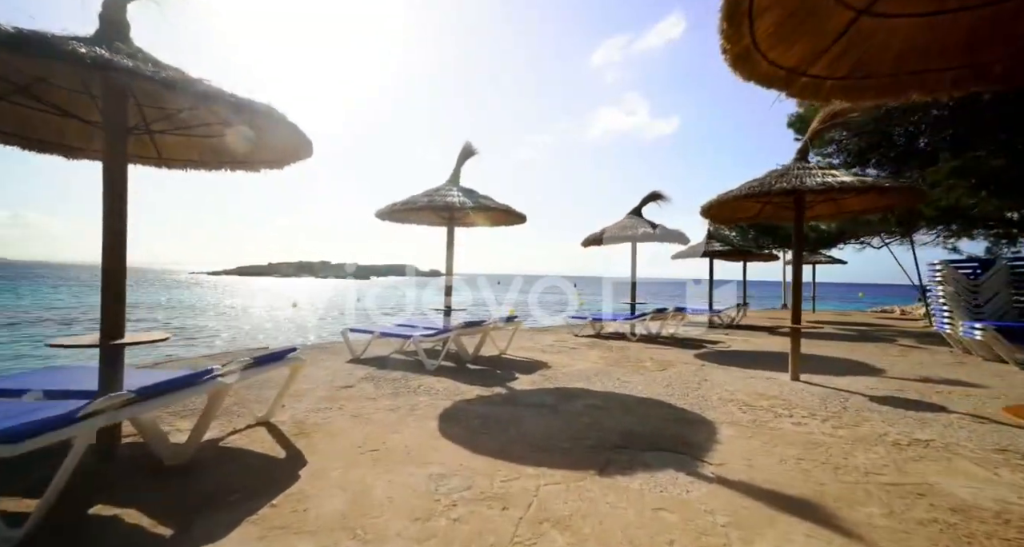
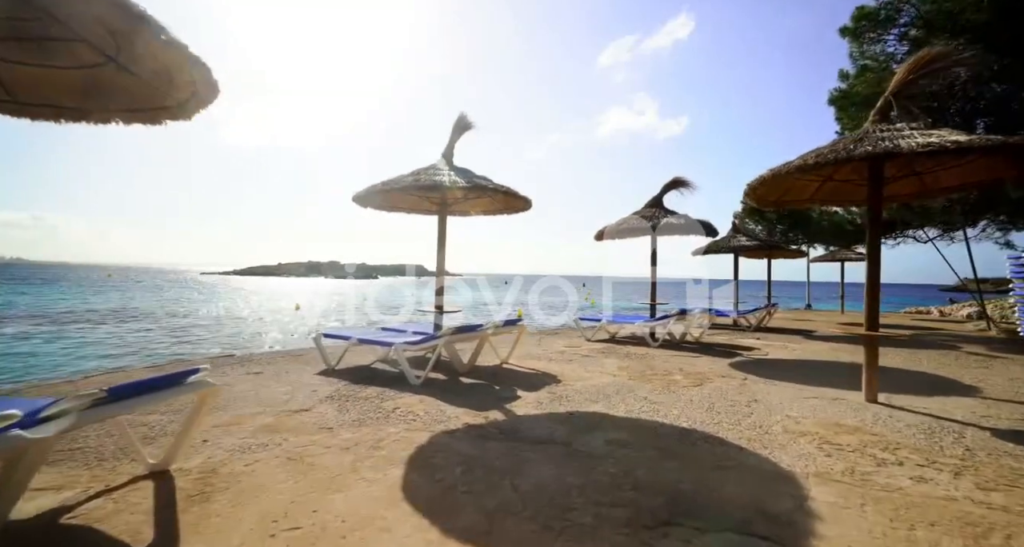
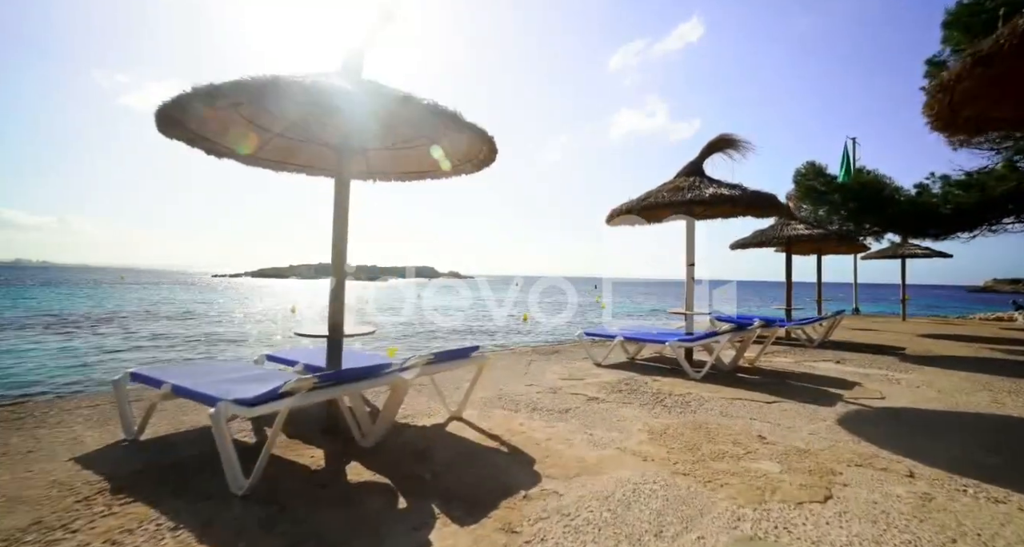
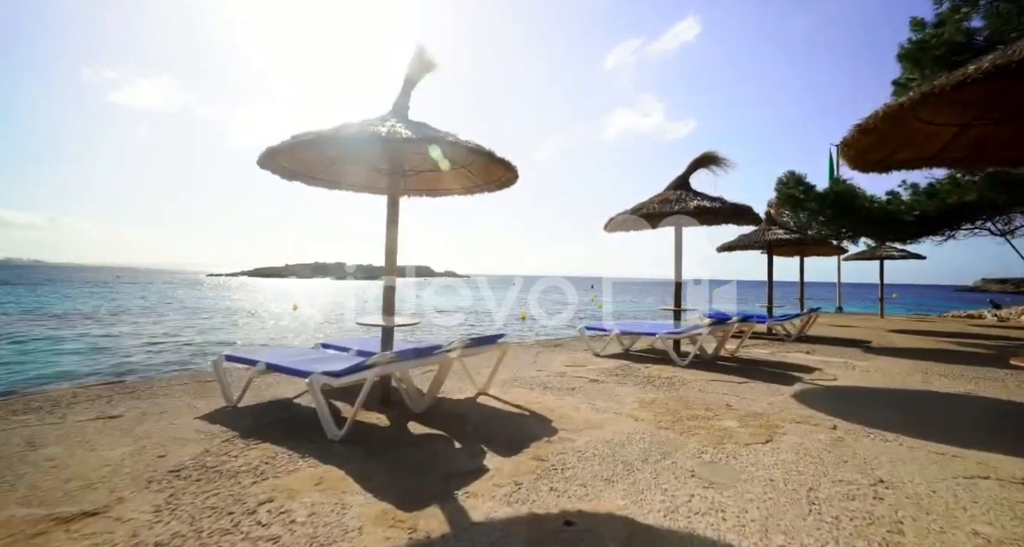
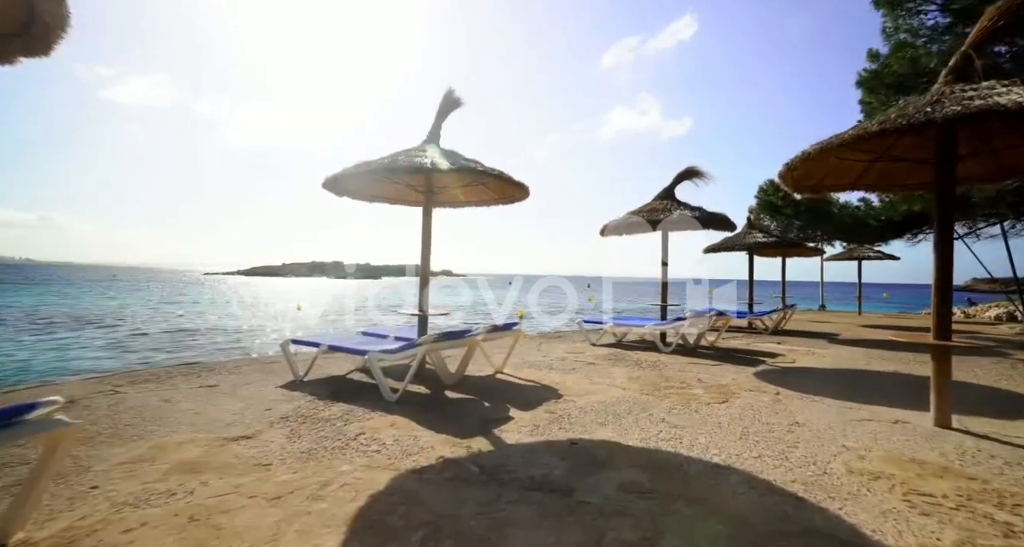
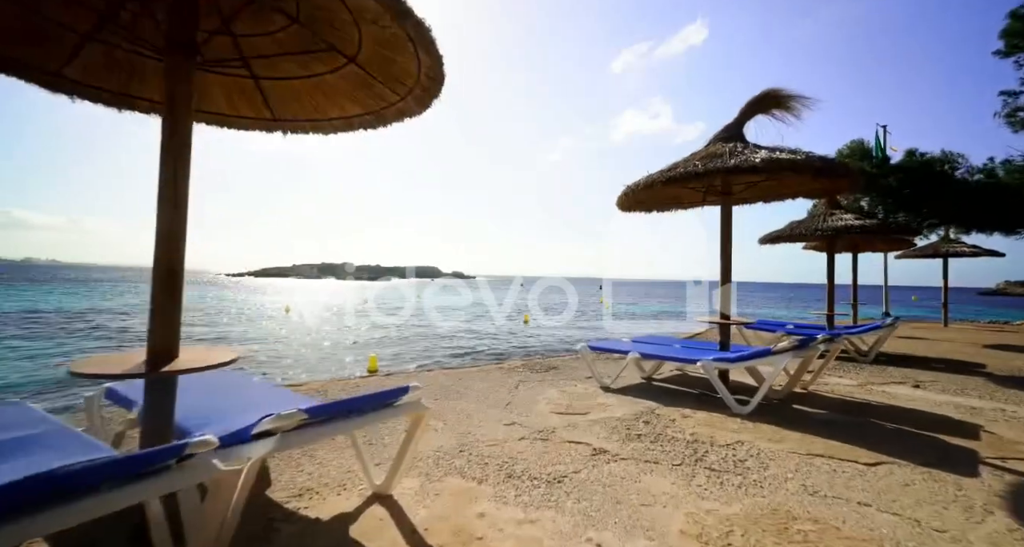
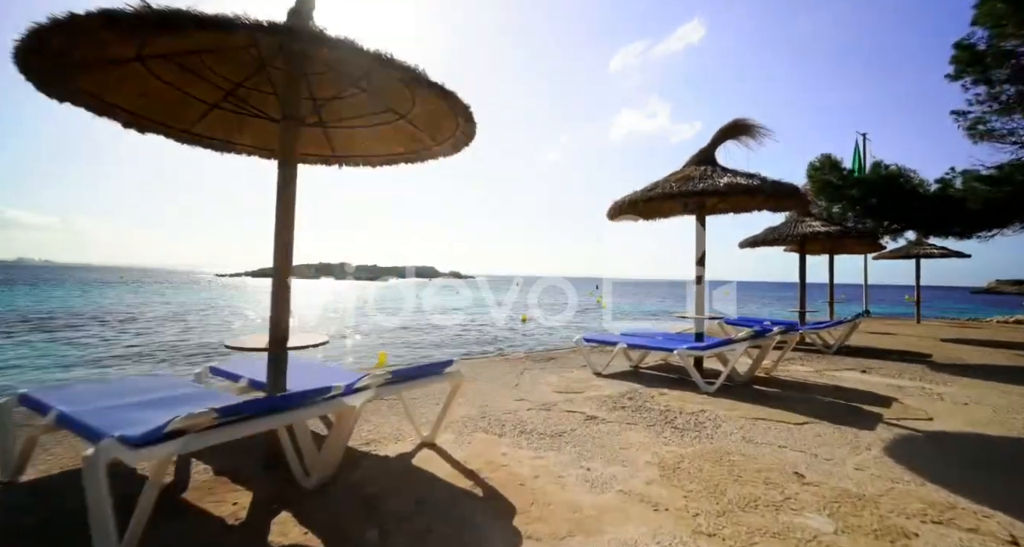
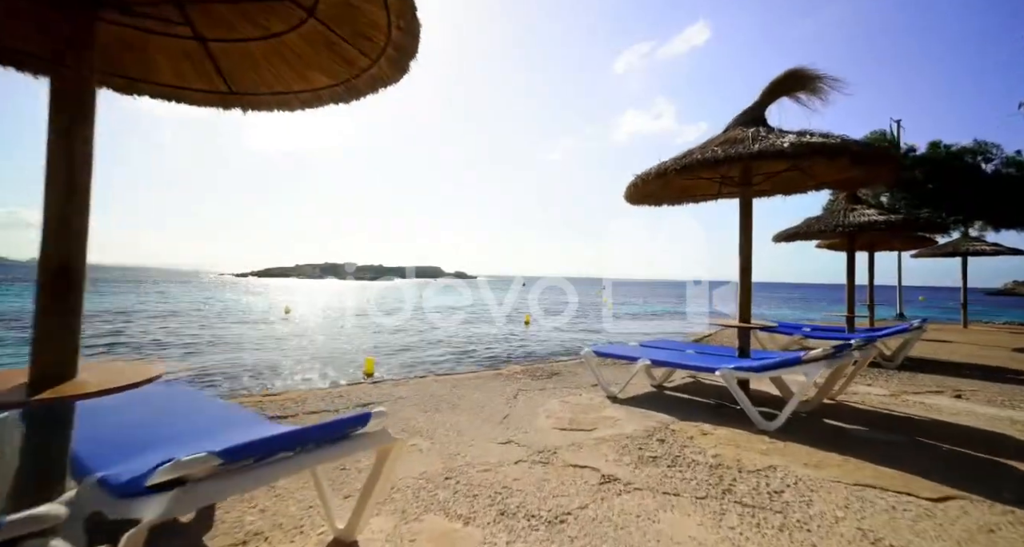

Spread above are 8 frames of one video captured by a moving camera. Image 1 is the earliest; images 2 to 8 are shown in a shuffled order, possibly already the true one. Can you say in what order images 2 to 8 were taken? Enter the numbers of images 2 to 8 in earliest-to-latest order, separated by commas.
2, 5, 4, 3, 7, 6, 8
